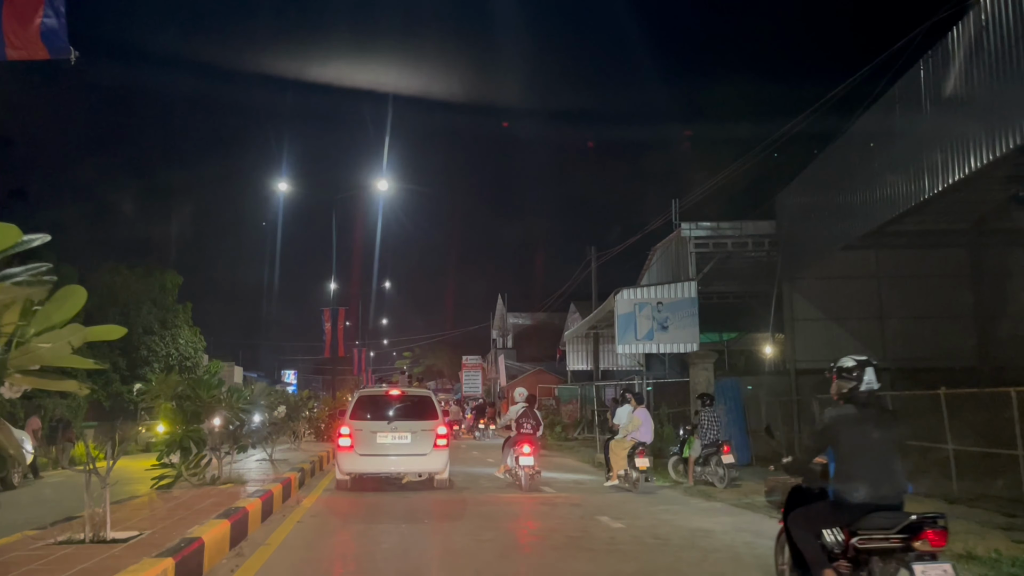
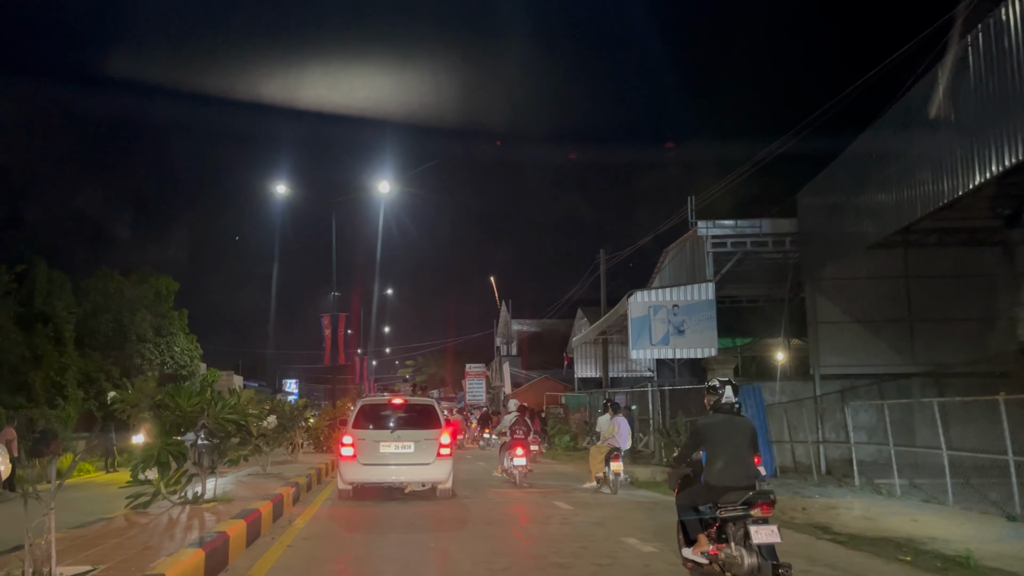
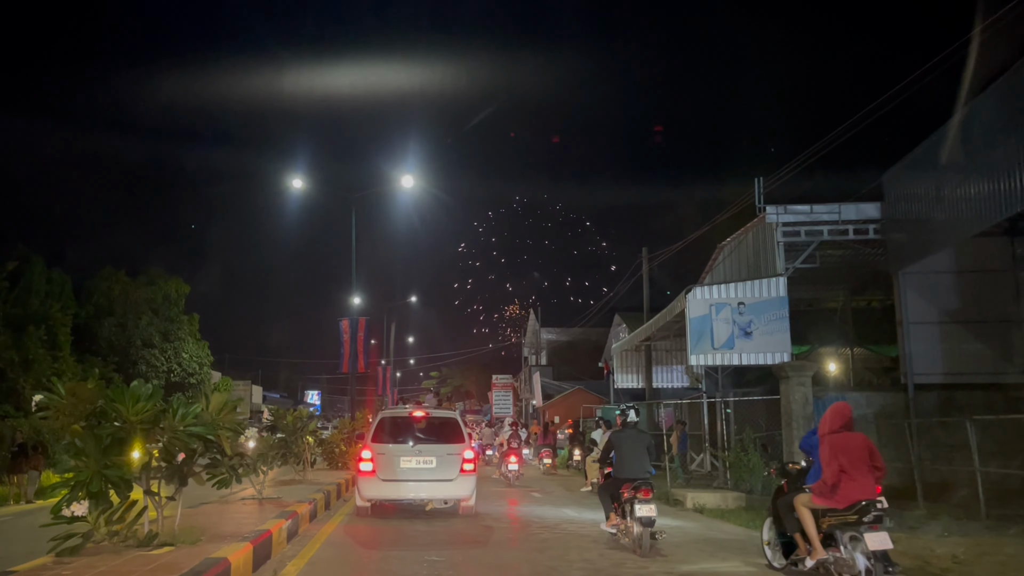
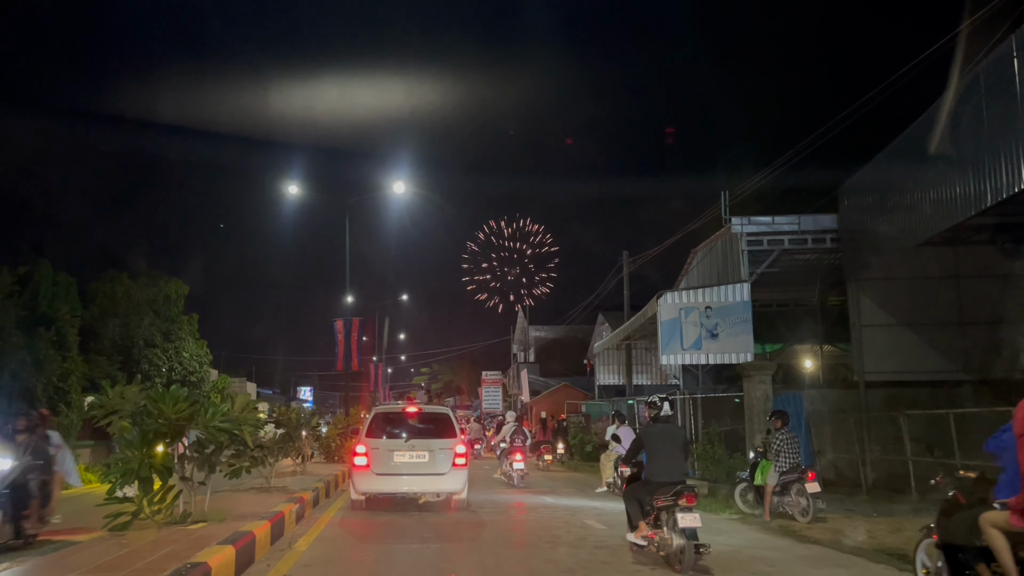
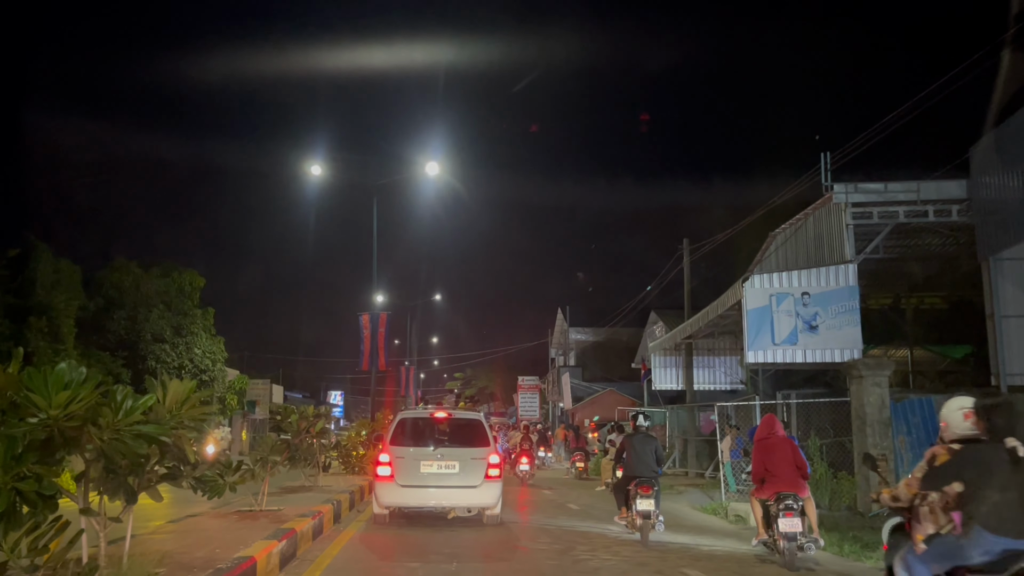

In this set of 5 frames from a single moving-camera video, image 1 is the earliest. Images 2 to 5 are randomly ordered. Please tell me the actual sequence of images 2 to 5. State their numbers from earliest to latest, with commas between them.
2, 4, 3, 5
